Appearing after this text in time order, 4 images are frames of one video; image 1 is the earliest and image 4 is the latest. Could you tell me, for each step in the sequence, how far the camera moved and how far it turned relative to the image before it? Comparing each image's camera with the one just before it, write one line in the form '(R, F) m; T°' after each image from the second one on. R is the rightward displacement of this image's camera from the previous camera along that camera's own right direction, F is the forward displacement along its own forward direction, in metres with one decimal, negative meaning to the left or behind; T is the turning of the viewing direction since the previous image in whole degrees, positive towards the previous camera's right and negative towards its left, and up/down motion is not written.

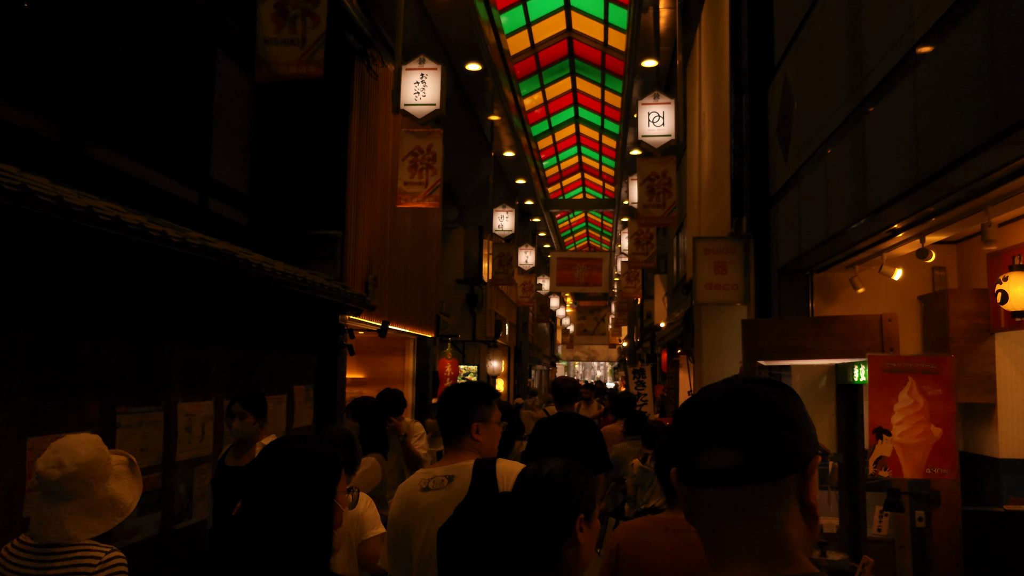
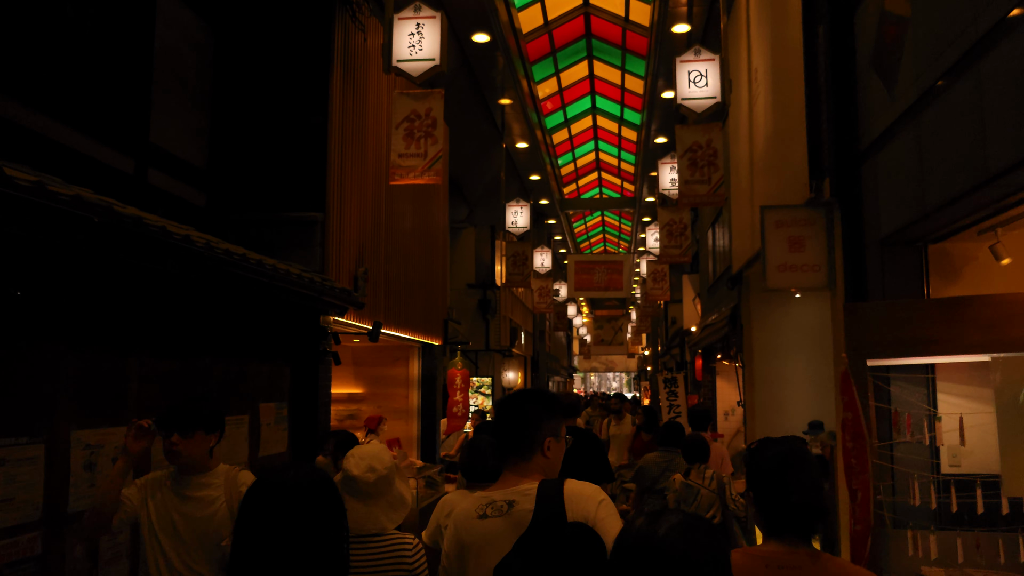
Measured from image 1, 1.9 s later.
(-0.1, +1.7) m; -1°
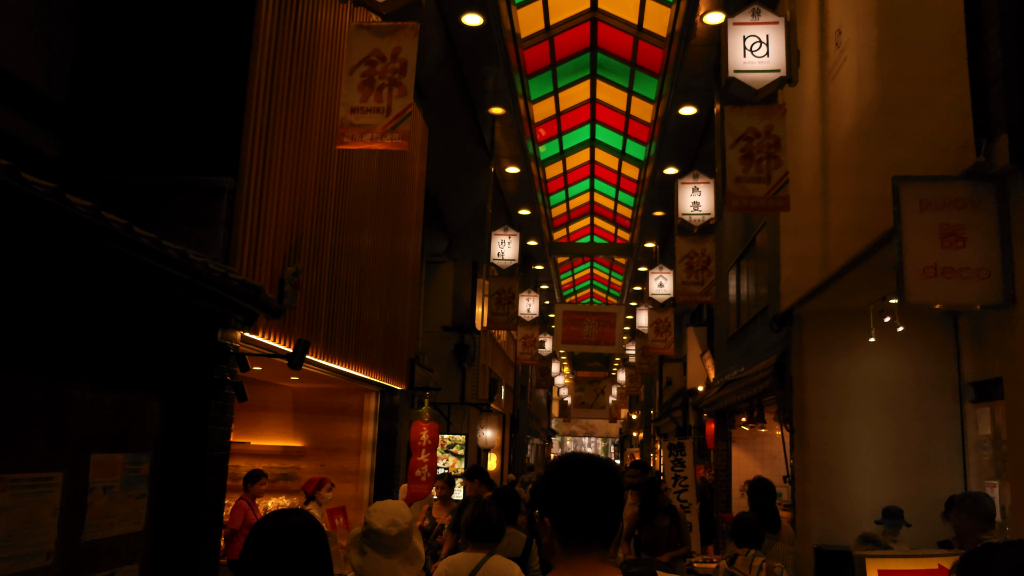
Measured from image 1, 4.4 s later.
(-0.1, +2.3) m; +1°
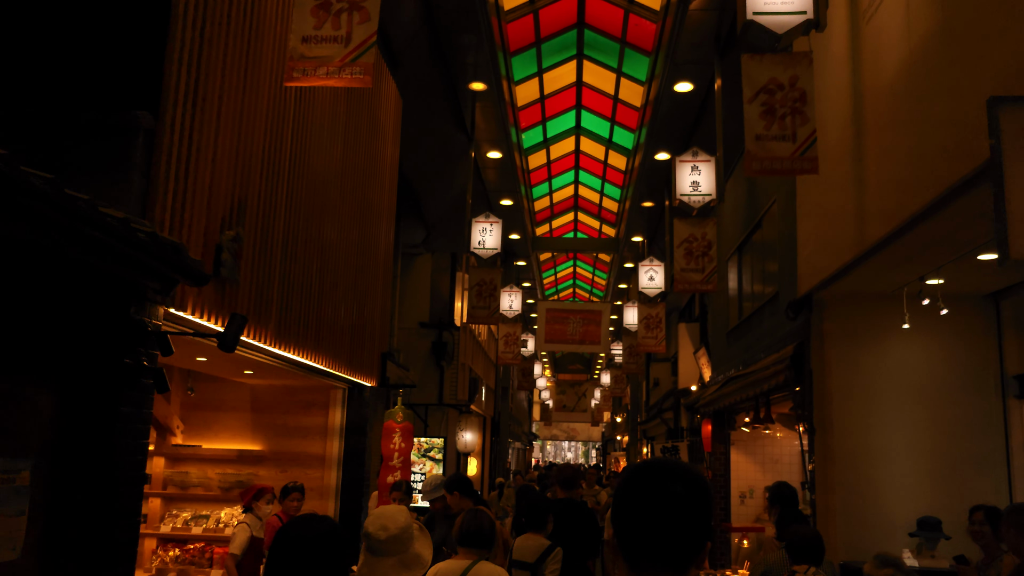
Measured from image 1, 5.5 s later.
(0.0, +1.0) m; +1°
